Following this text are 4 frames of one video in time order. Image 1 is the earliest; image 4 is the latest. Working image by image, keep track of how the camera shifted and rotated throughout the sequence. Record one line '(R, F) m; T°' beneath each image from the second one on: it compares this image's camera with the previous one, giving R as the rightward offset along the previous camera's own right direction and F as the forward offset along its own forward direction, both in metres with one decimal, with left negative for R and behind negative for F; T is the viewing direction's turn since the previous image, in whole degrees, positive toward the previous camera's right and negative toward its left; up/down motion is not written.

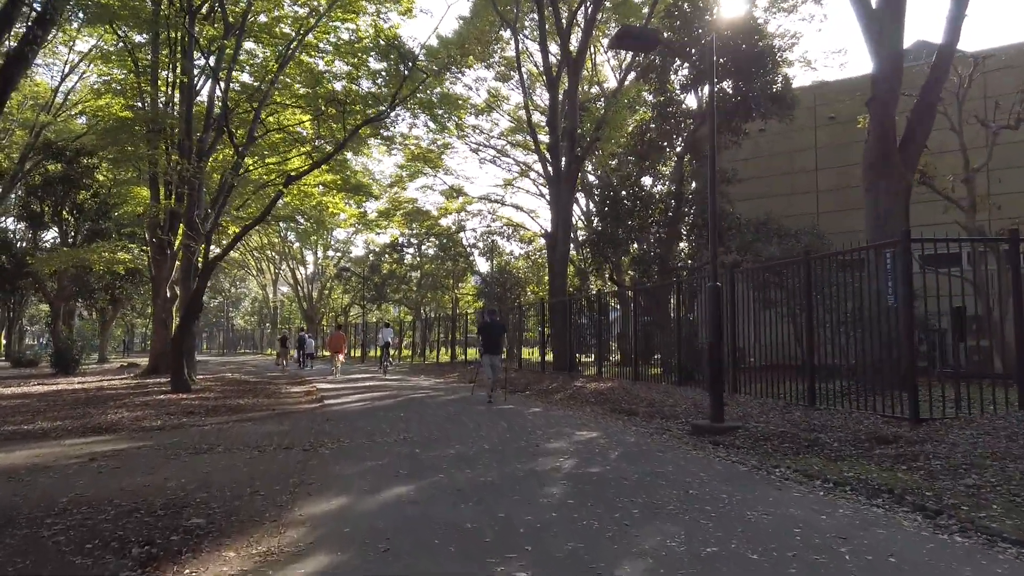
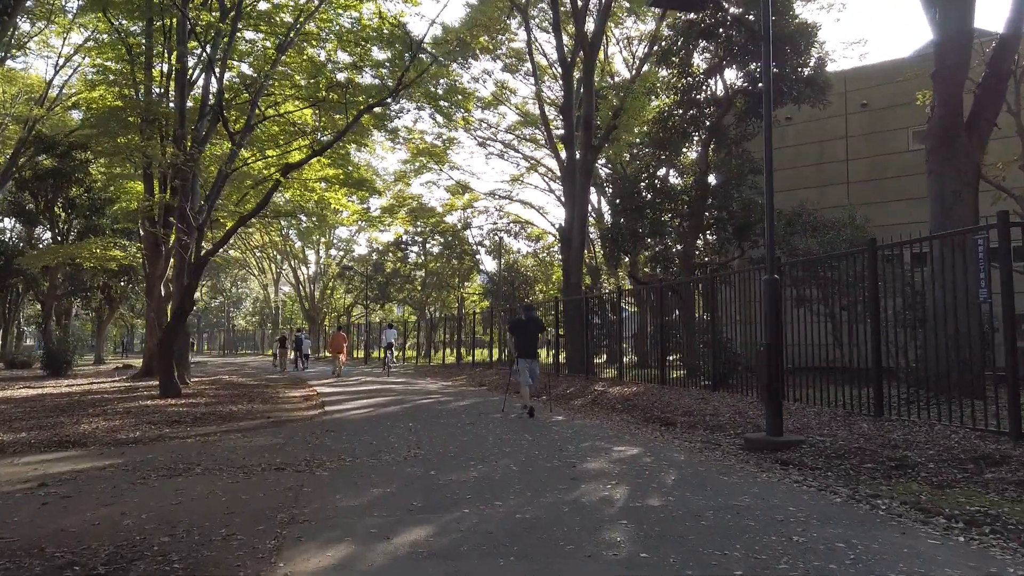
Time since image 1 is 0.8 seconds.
(-0.2, +1.1) m; 0°
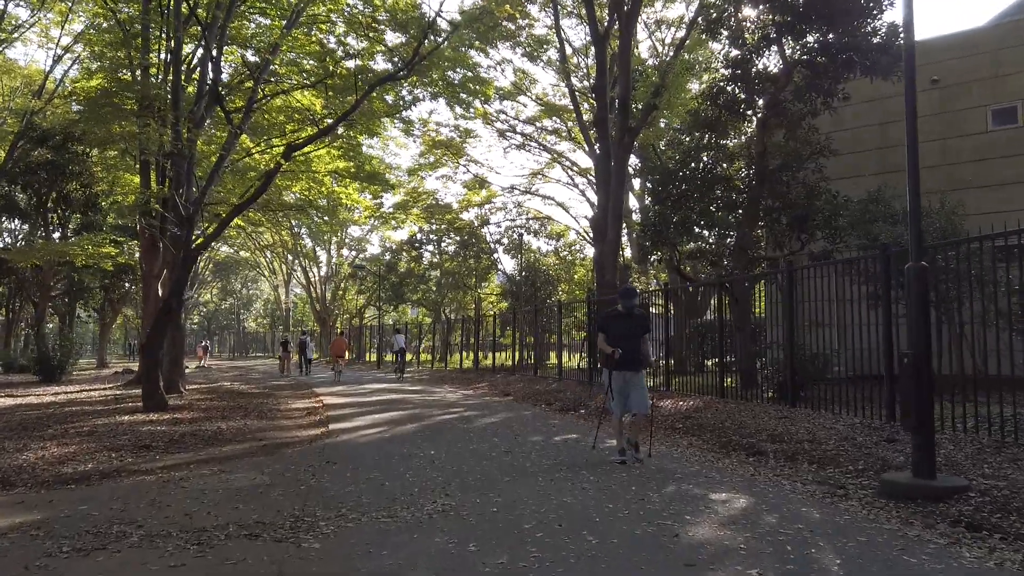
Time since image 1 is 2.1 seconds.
(-0.3, +1.8) m; -1°
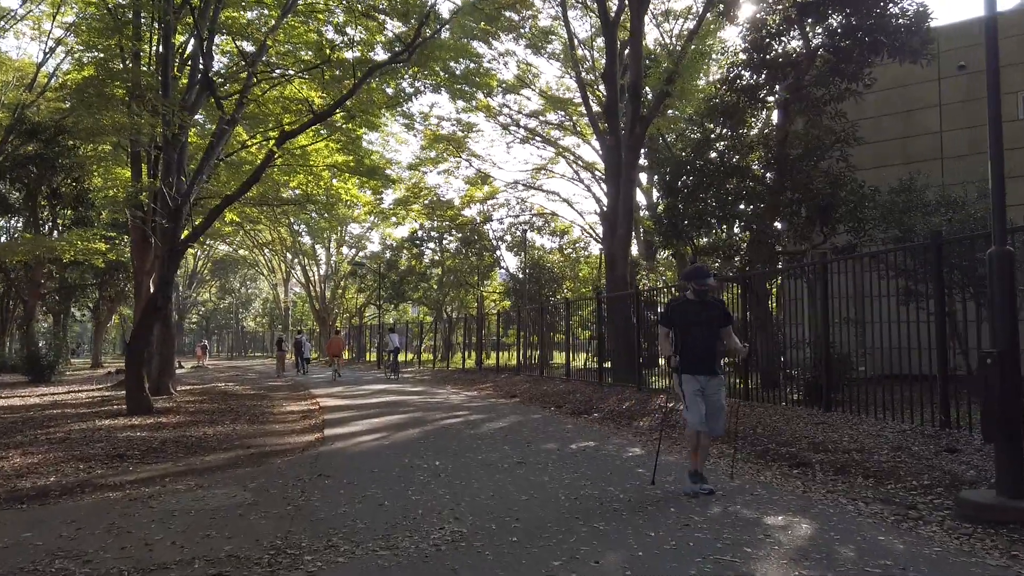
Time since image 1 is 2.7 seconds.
(-0.1, +0.8) m; 0°
